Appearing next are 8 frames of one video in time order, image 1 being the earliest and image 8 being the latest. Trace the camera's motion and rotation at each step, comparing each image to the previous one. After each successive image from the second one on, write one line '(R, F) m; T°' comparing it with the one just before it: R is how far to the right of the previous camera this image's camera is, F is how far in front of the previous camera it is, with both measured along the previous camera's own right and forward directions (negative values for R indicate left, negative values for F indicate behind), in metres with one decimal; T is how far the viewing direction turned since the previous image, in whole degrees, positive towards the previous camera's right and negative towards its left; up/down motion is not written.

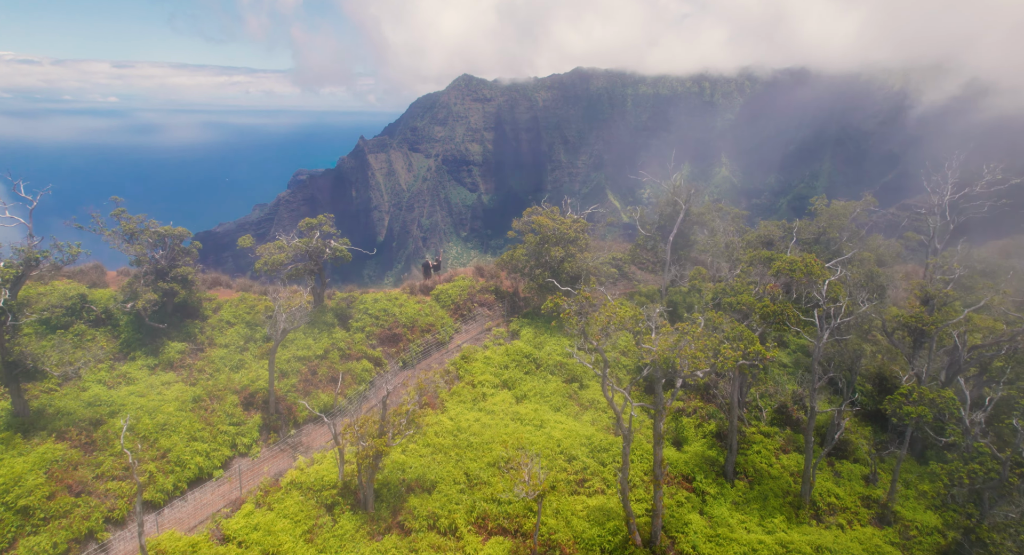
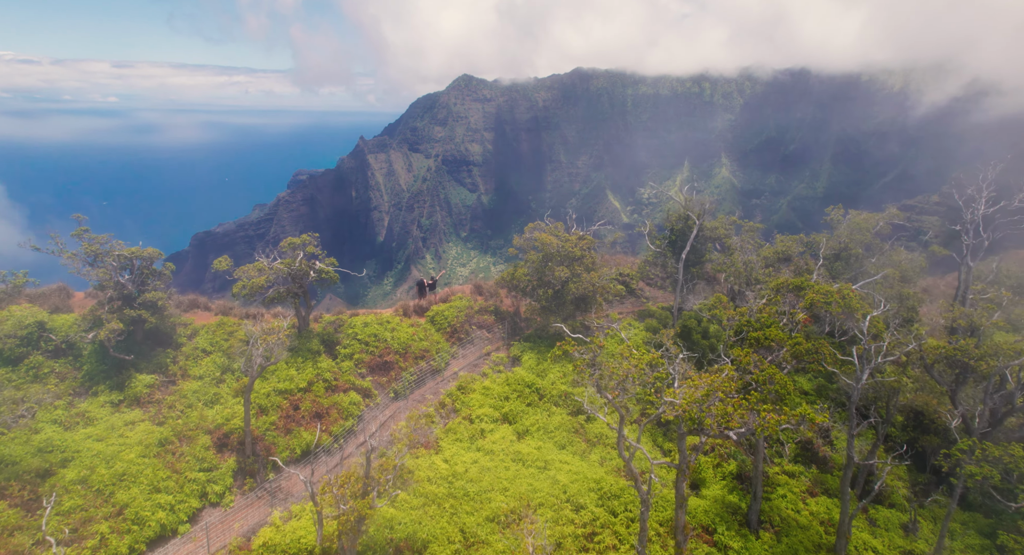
(-0.1, +2.3) m; 0°
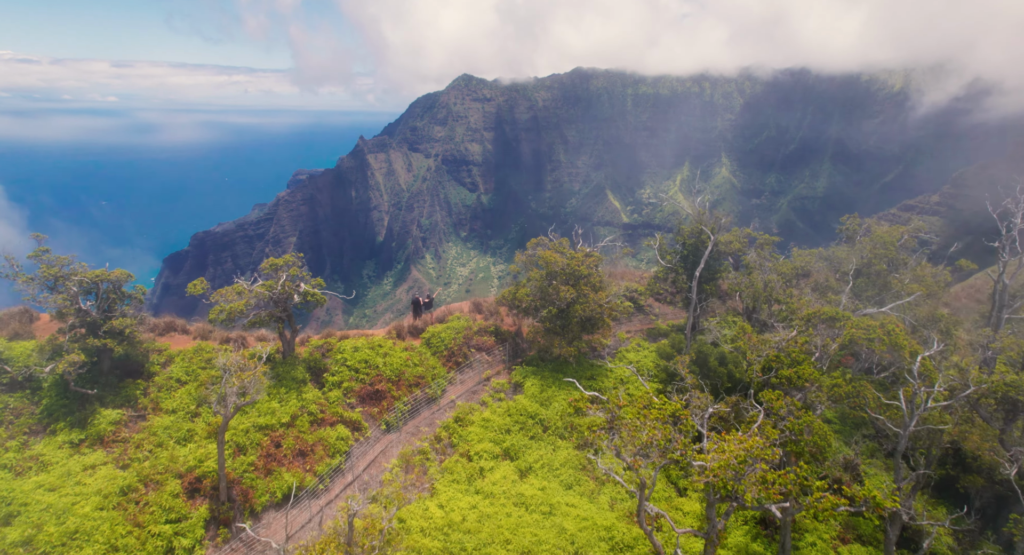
(-0.1, +2.1) m; 0°
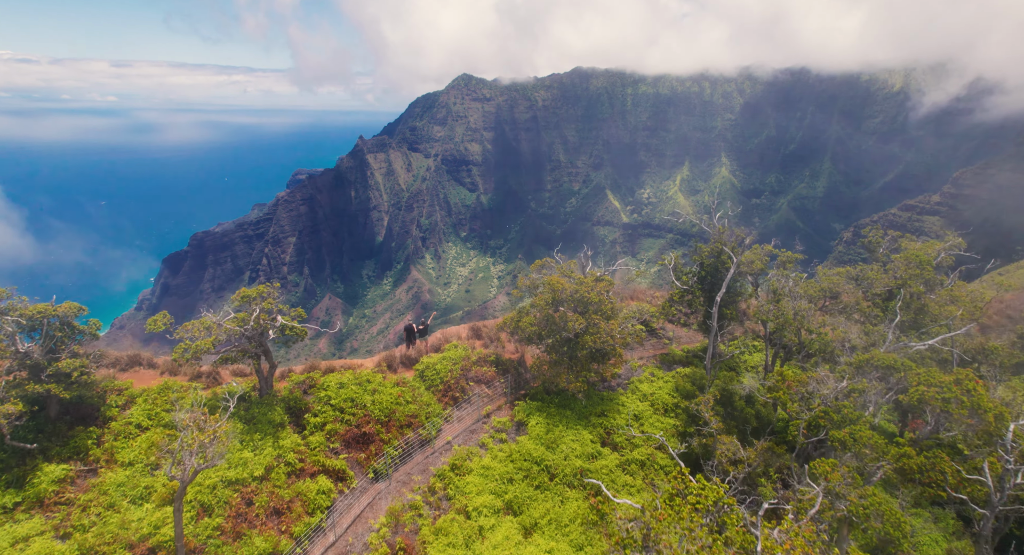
(-0.1, +2.6) m; 0°
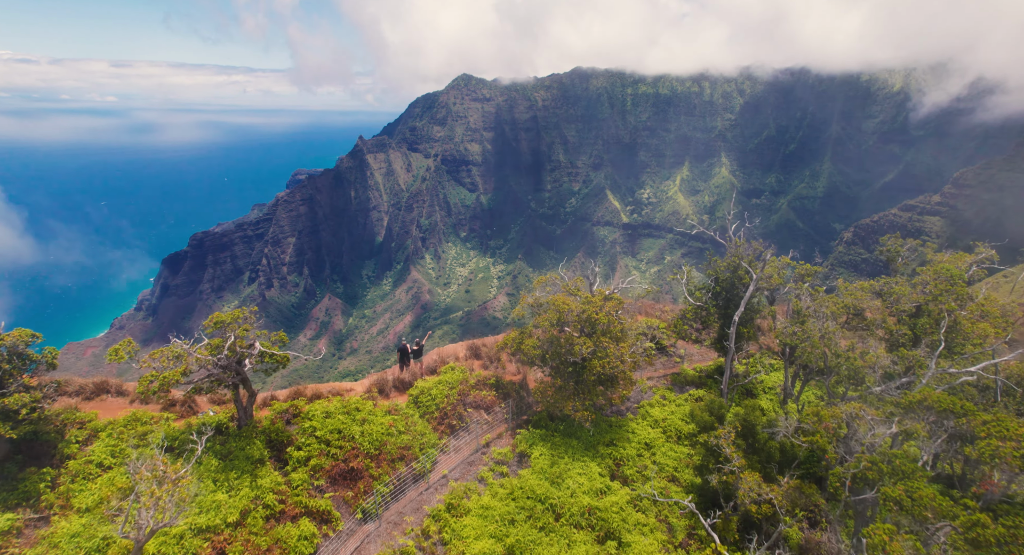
(-0.1, +1.9) m; 0°
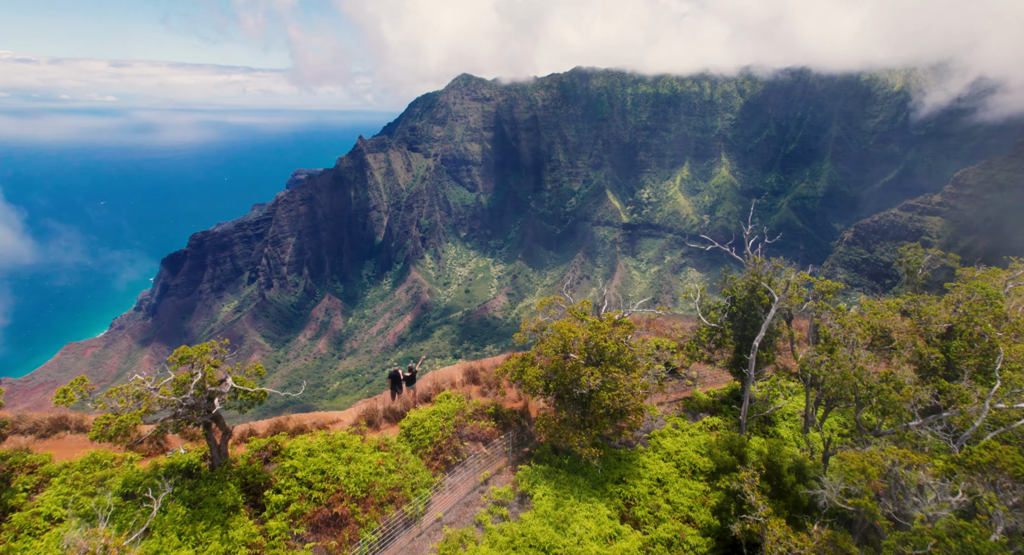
(0.0, +1.9) m; 0°
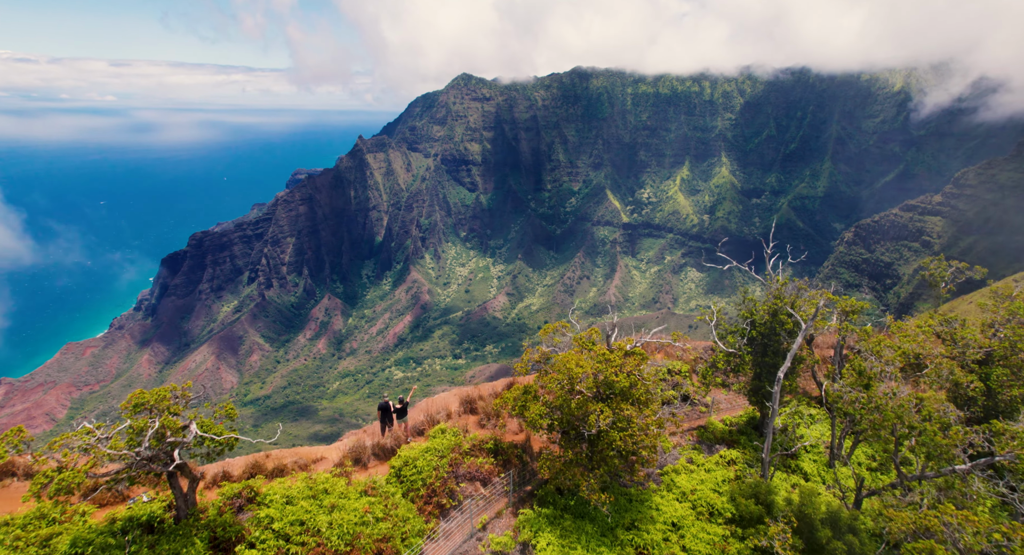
(0.0, +2.0) m; 0°
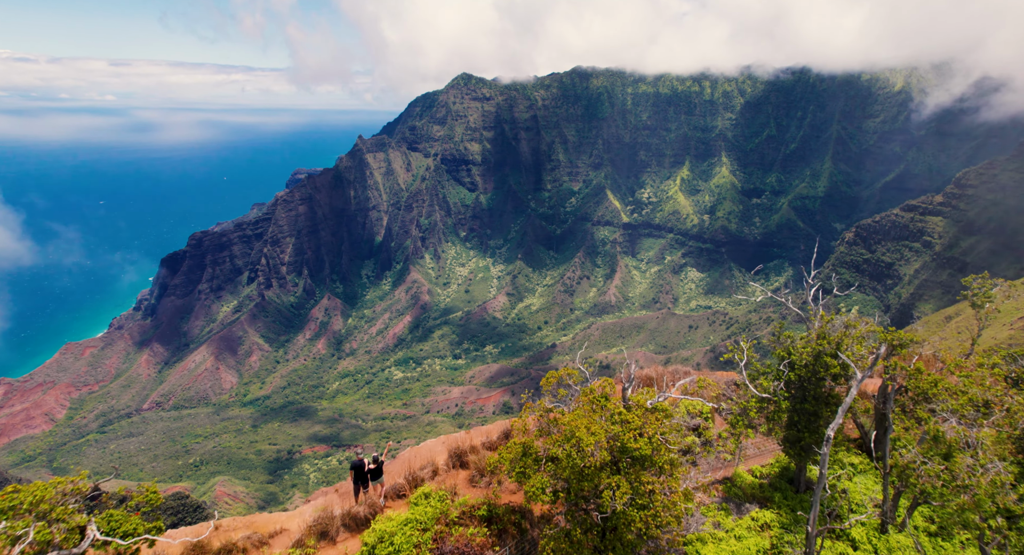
(-1.3, +2.2) m; 0°
